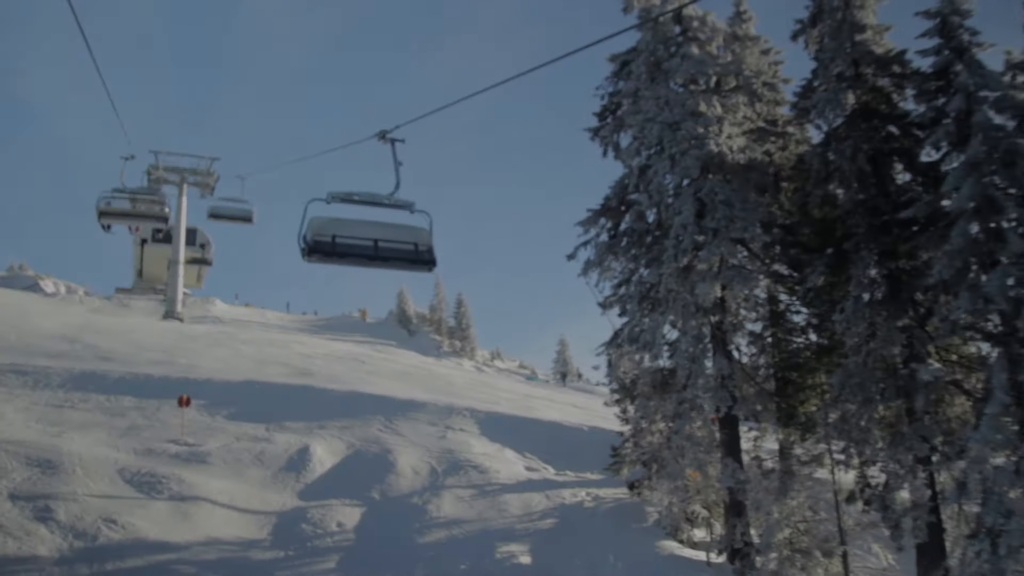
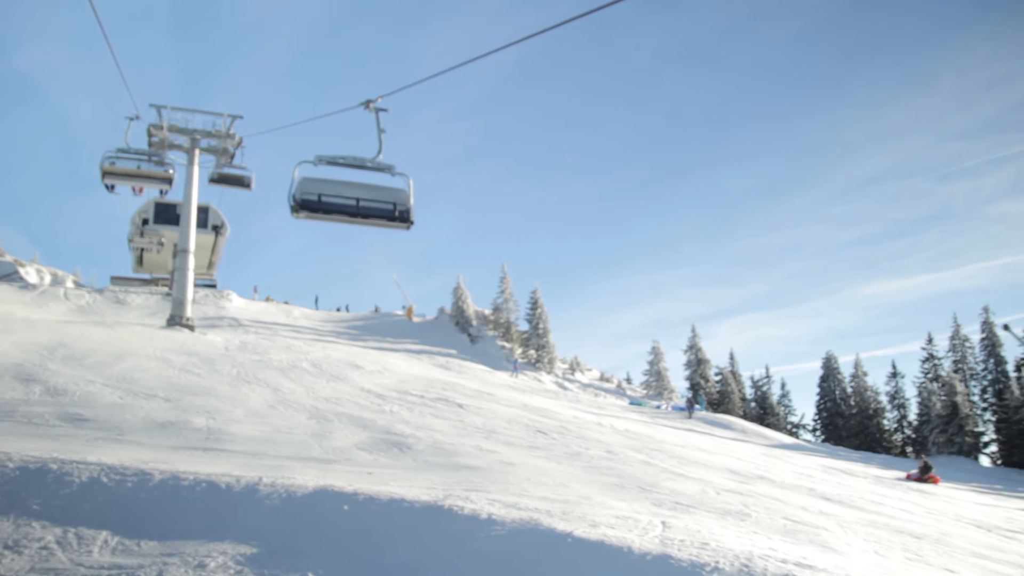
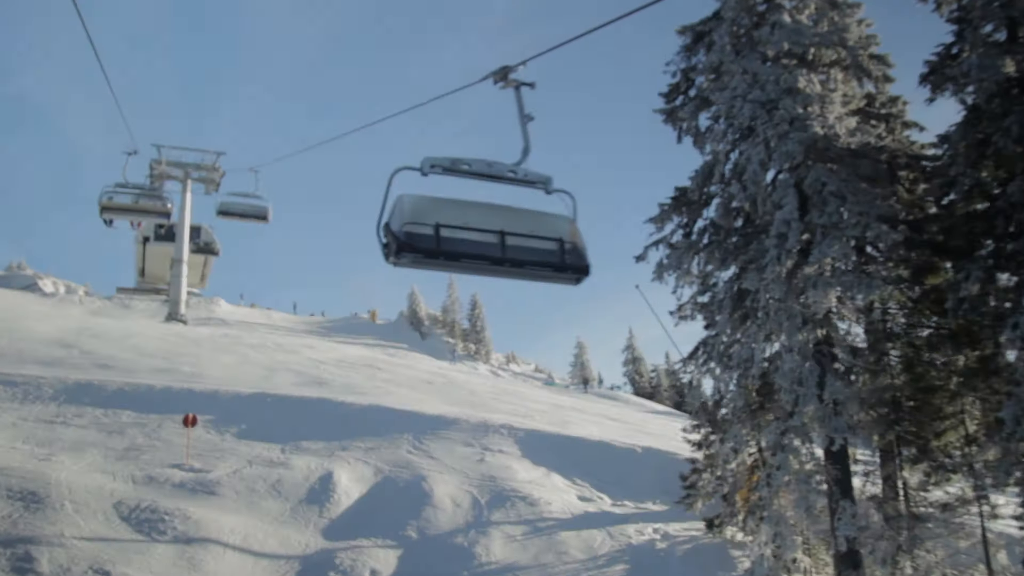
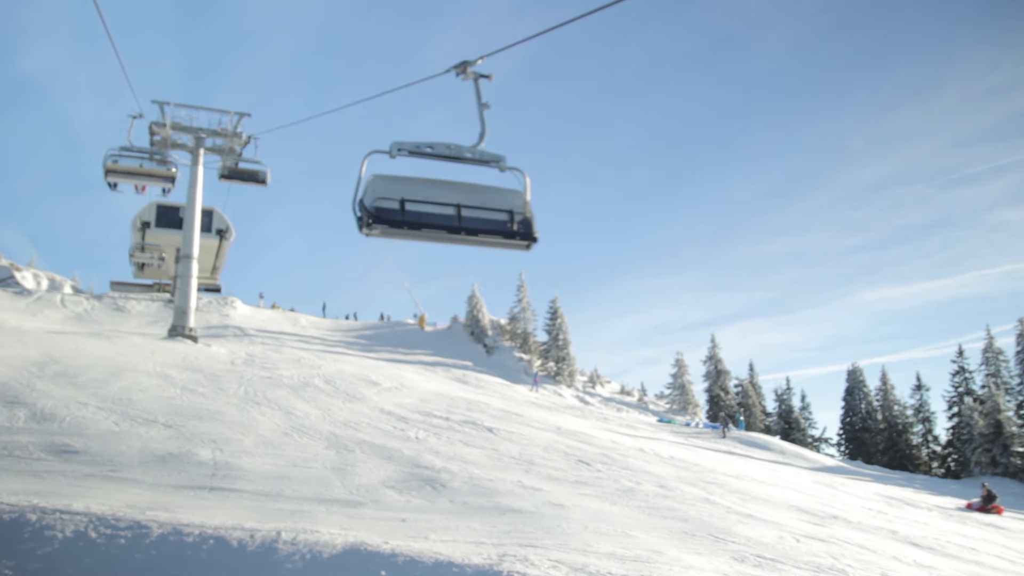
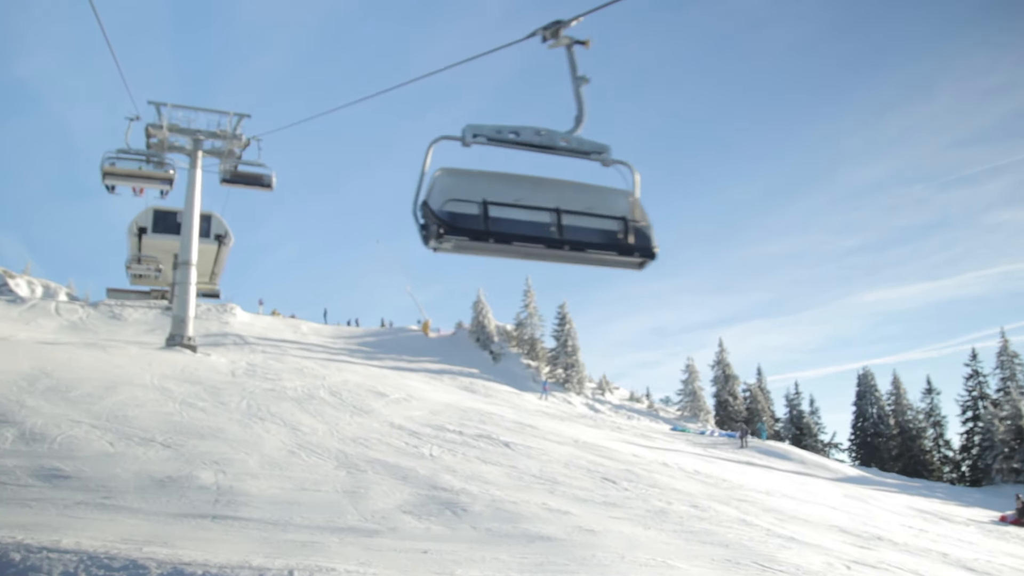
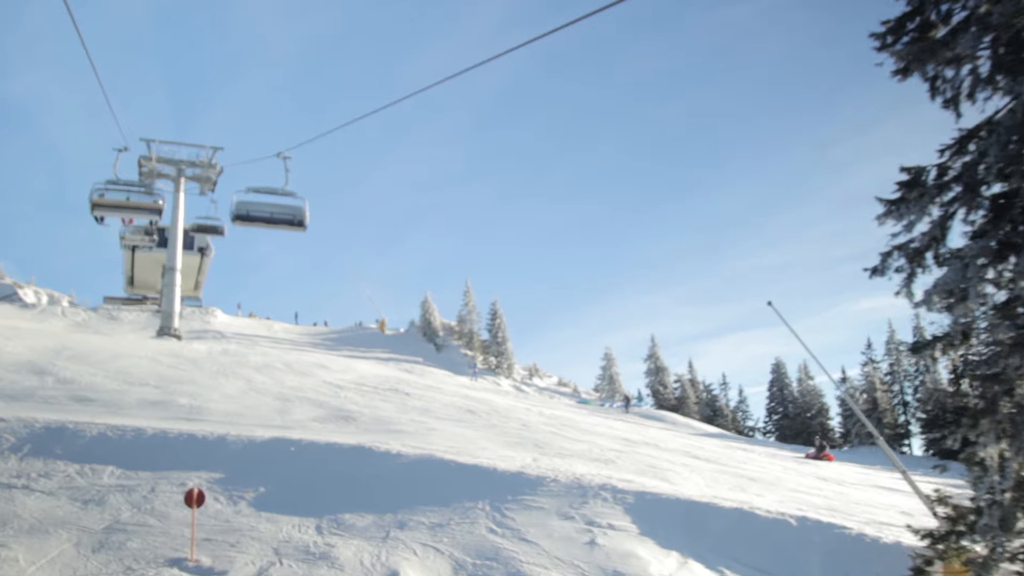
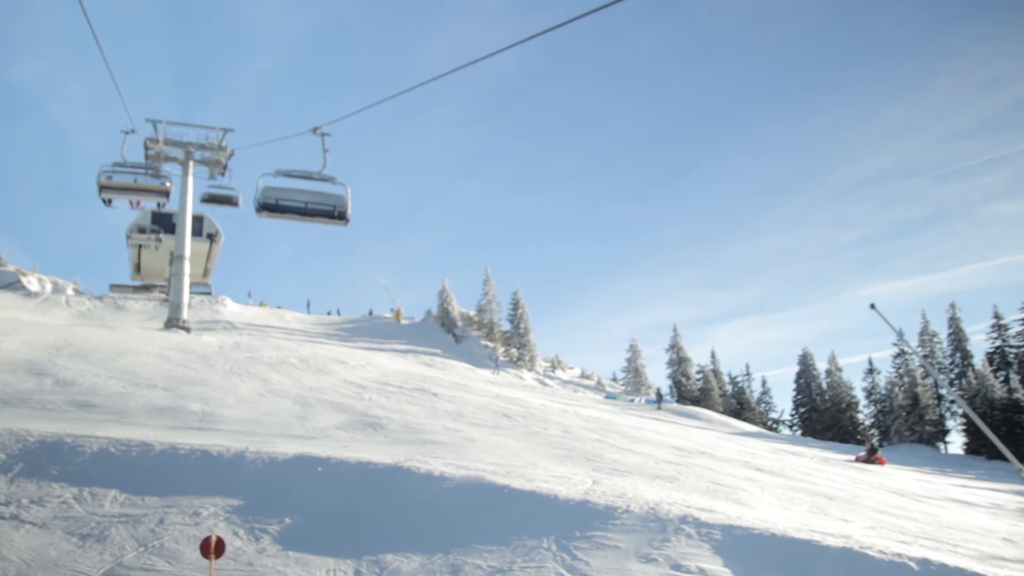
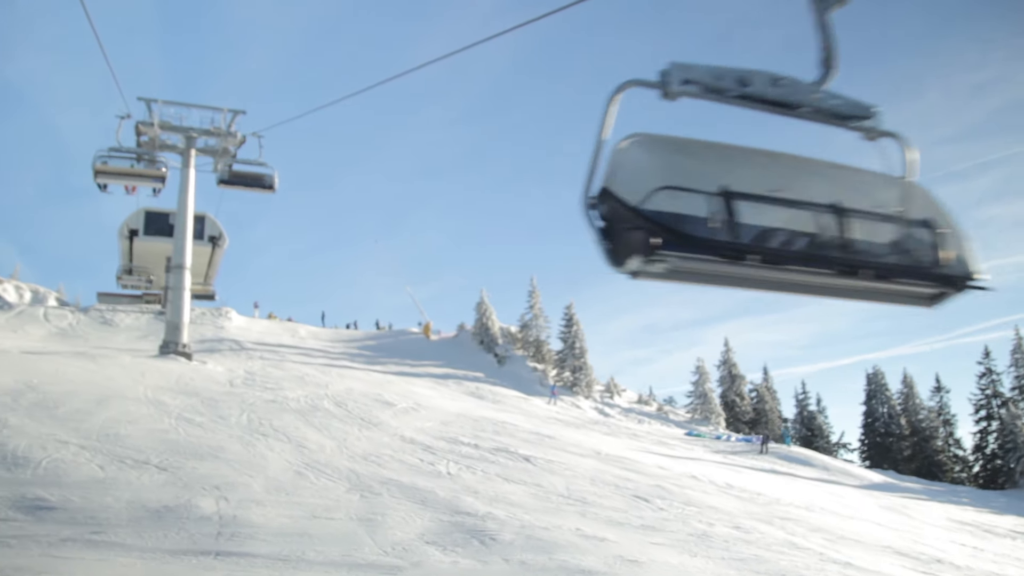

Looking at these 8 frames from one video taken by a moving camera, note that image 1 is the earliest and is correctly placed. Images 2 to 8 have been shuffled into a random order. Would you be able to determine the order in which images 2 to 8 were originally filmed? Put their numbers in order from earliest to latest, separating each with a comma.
3, 6, 7, 2, 4, 5, 8
